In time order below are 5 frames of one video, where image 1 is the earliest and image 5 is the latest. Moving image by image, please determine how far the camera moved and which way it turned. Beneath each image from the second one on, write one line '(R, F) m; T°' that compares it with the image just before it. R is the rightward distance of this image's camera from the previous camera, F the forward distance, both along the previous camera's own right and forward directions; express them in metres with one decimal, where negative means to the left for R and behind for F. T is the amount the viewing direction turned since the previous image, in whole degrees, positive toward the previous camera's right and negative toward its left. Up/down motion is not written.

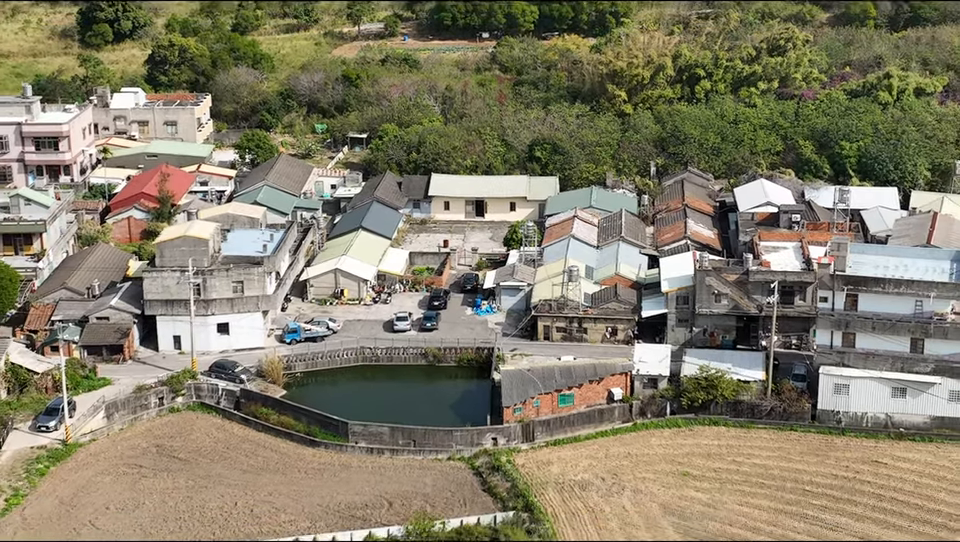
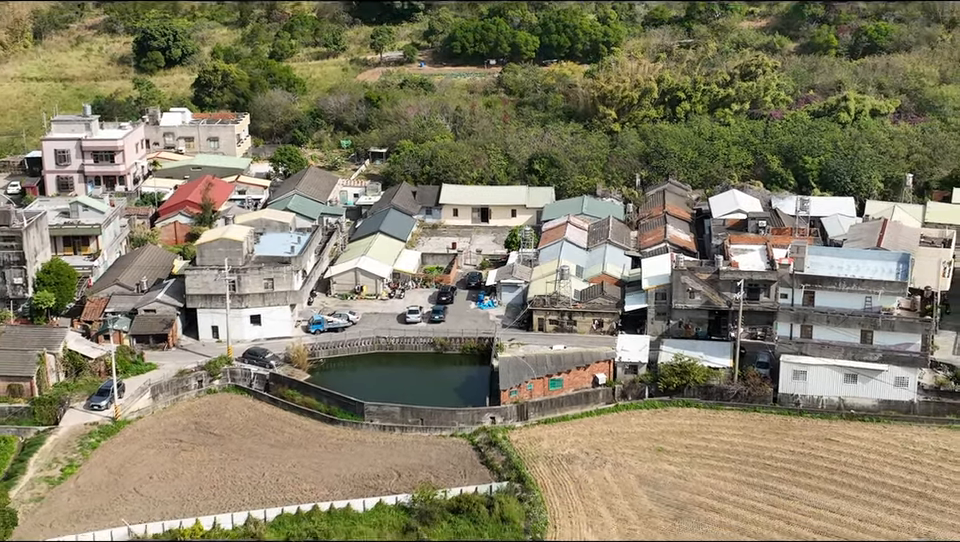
(+0.9, -2.8) m; -2°
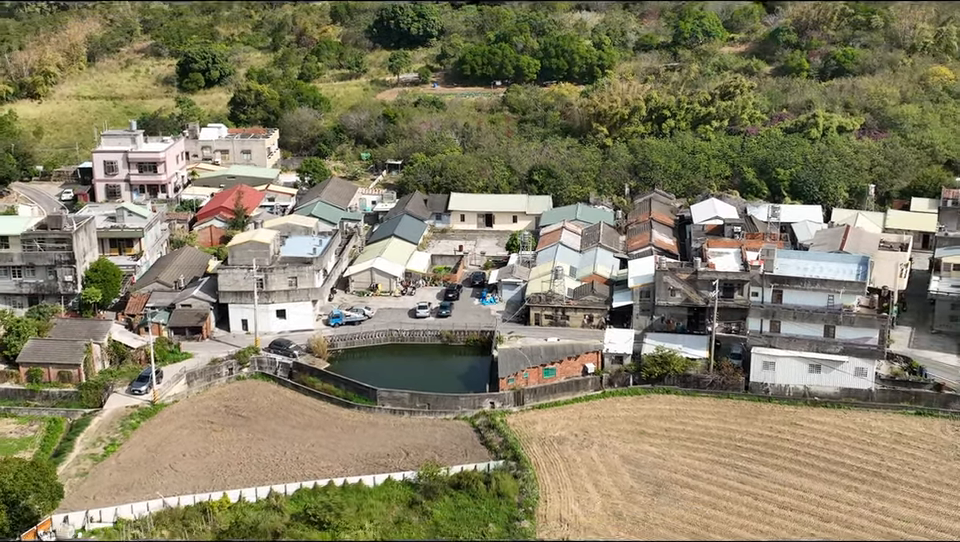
(+0.9, -2.7) m; -2°
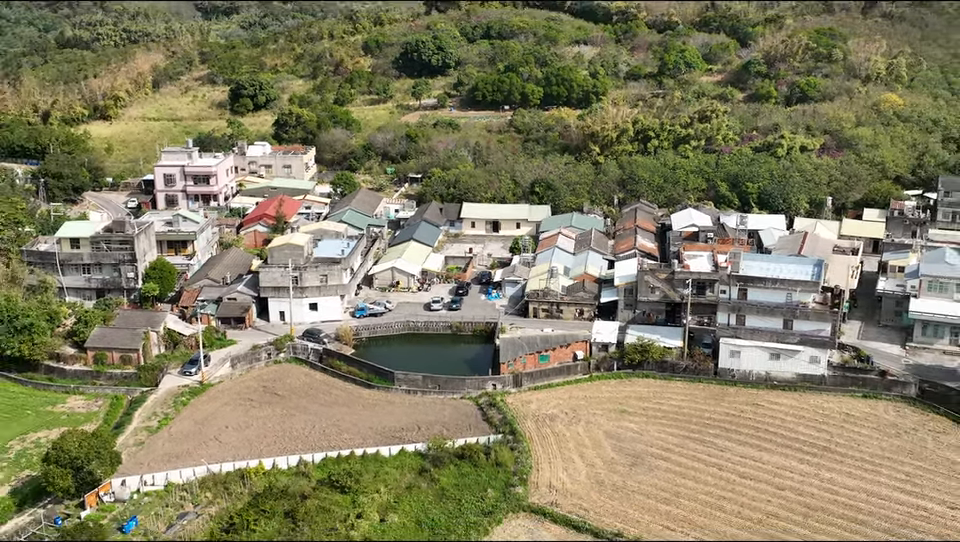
(+1.3, -4.0) m; -3°
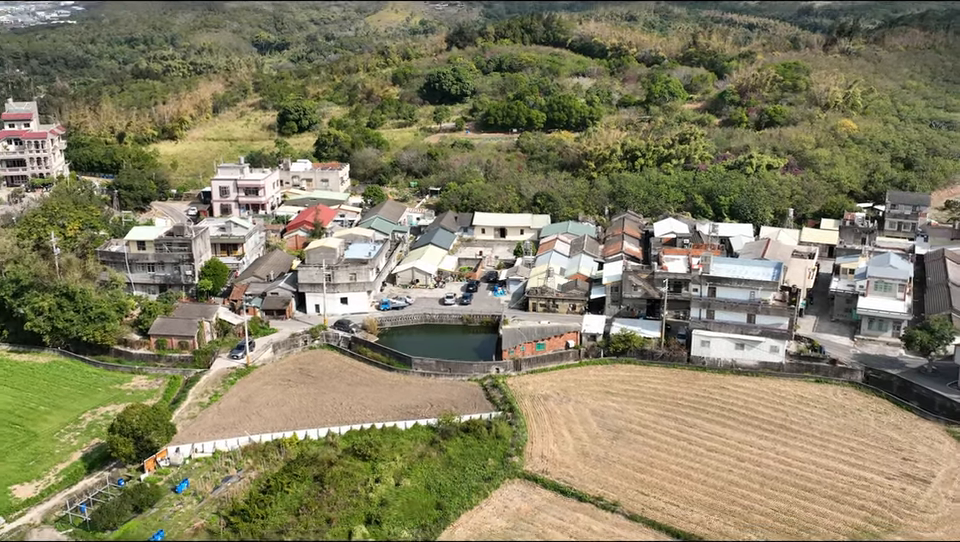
(+1.7, -4.8) m; -3°
